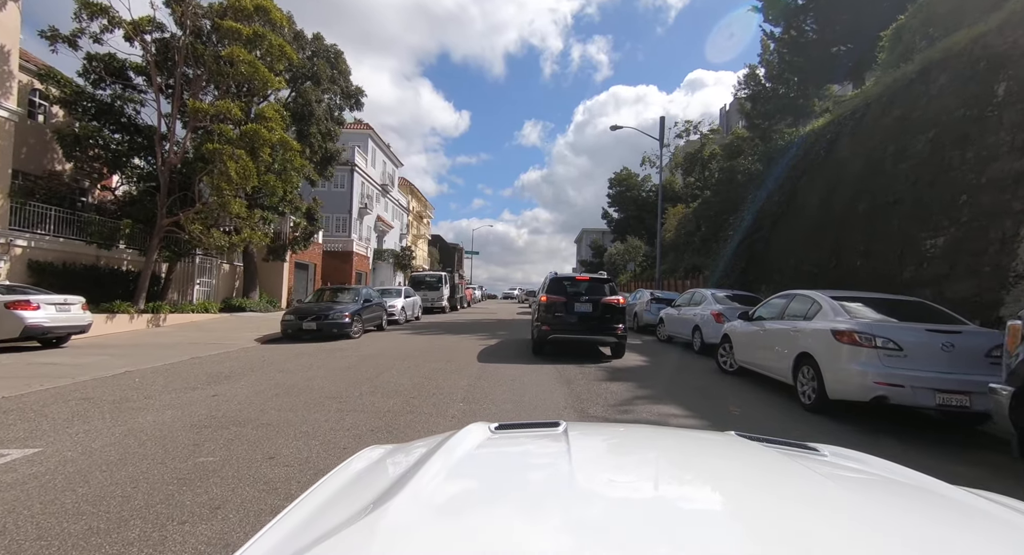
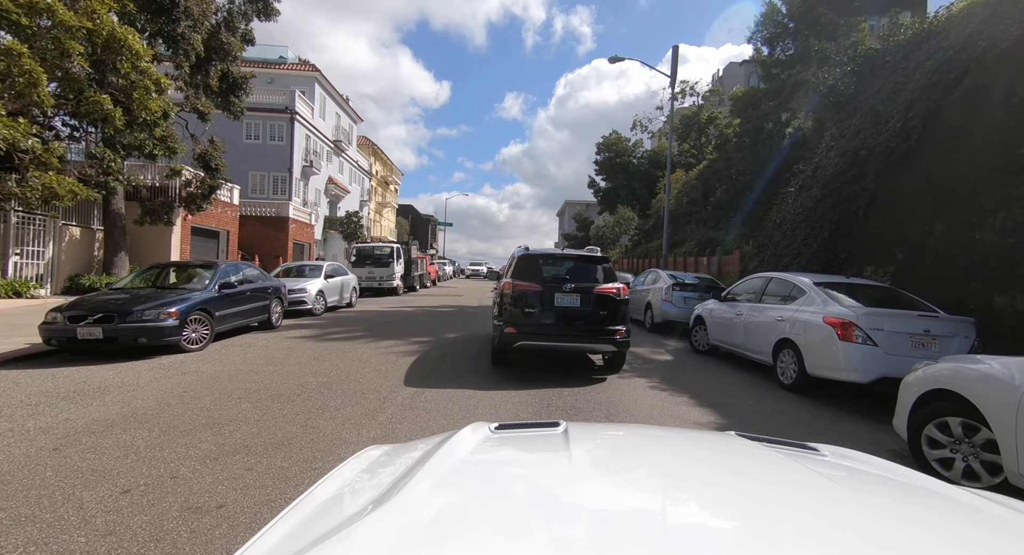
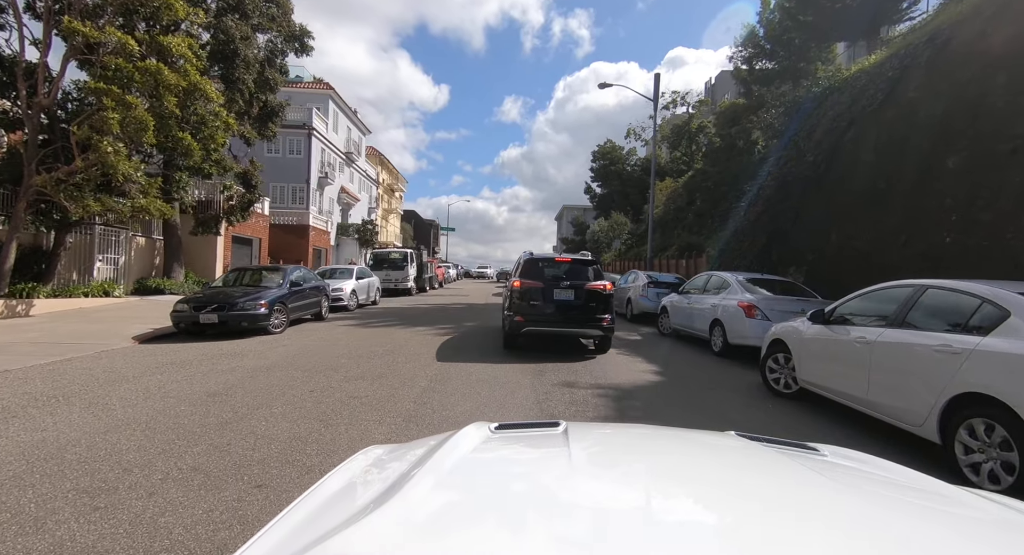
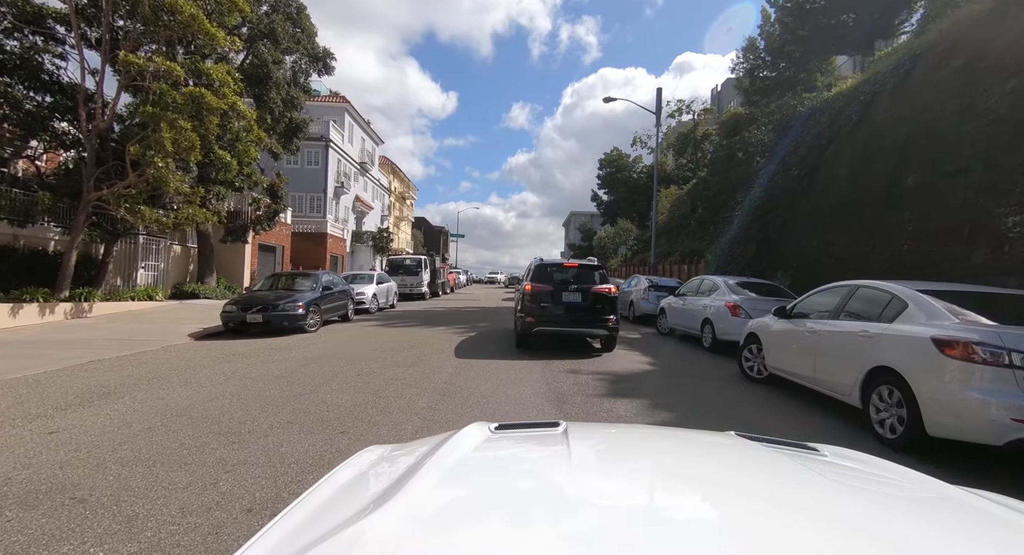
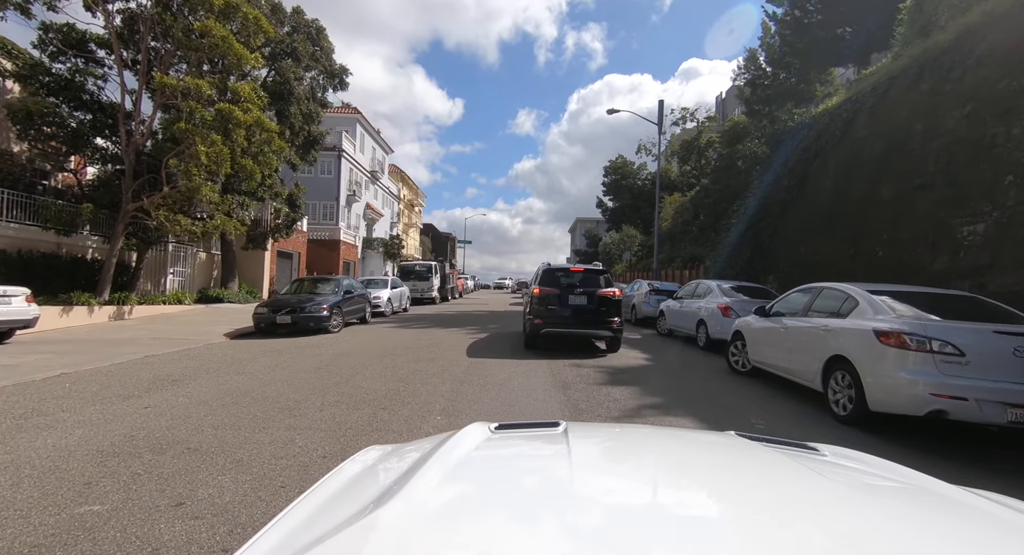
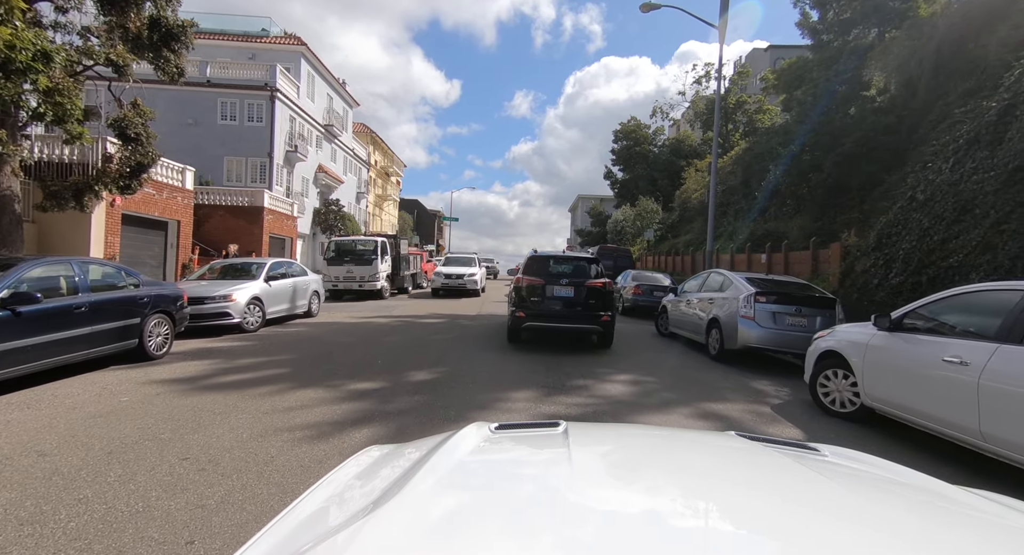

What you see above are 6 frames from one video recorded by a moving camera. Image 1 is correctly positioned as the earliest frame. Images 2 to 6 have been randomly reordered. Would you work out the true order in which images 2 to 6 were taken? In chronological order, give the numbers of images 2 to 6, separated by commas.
5, 4, 3, 2, 6
